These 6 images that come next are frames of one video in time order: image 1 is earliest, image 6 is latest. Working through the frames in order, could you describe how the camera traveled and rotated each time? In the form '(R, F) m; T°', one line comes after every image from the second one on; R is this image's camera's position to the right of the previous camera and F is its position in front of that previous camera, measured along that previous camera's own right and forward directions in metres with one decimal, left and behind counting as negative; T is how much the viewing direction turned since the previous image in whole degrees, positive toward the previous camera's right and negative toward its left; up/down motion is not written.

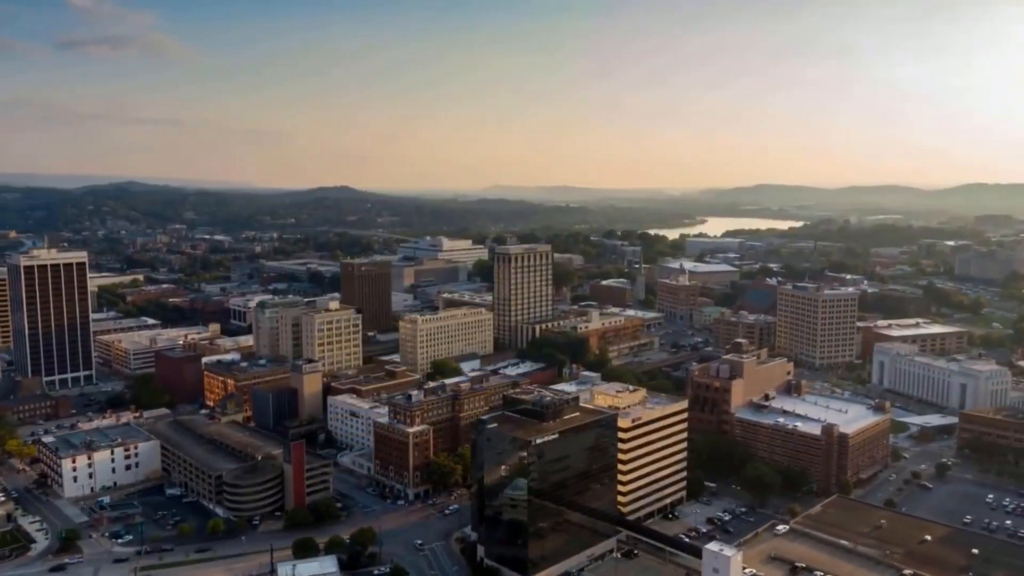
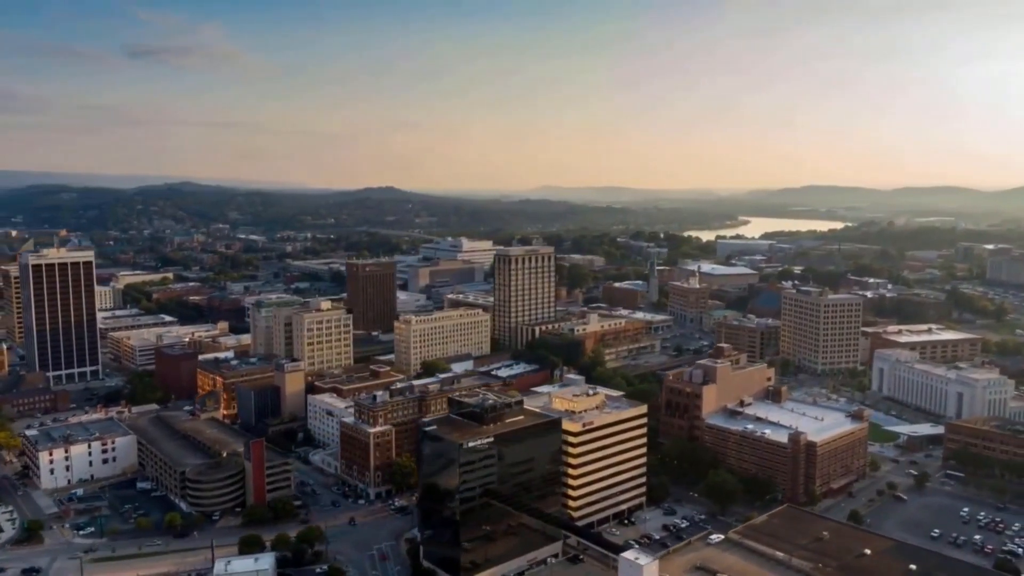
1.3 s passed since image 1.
(+3.4, +0.2) m; -3°
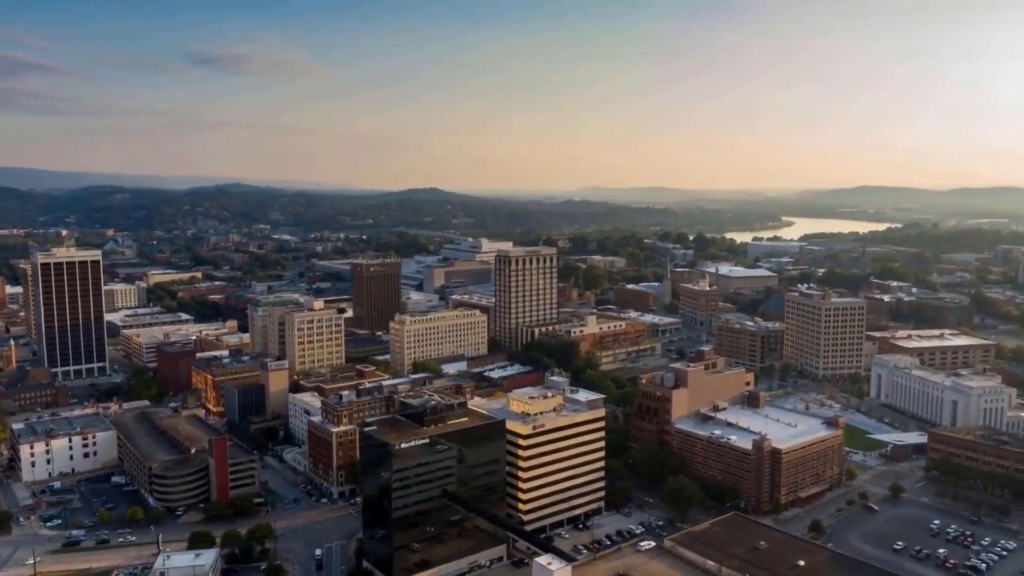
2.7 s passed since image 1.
(+3.4, +0.2) m; -3°
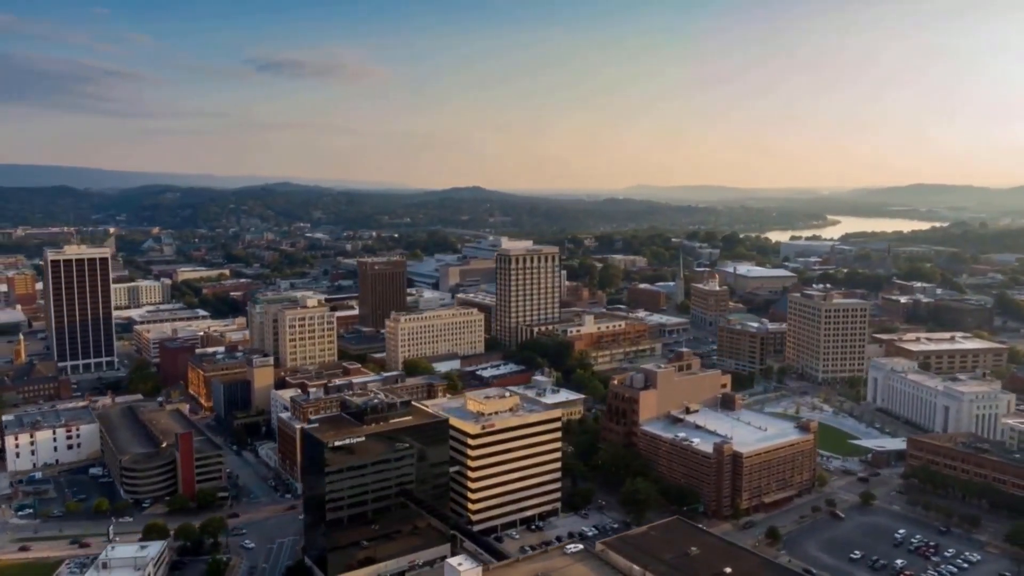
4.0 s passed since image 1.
(+3.4, +0.2) m; -3°
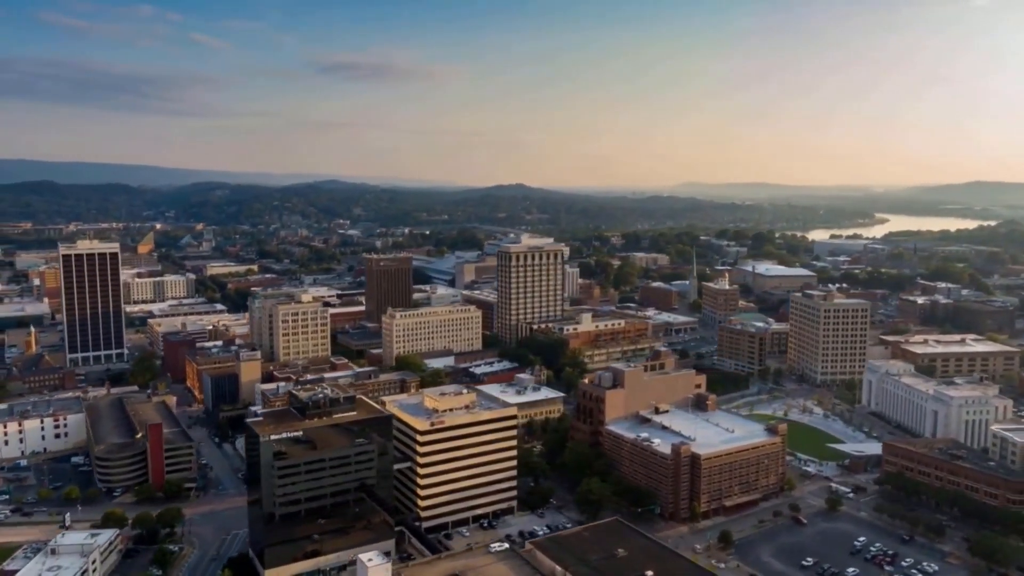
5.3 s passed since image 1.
(+3.4, +0.2) m; -4°
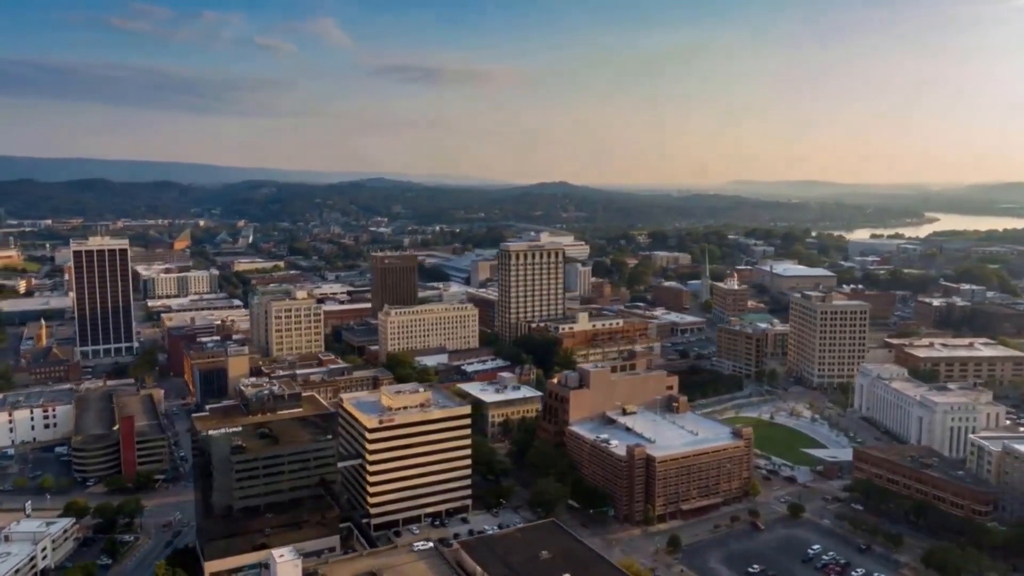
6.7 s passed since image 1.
(+3.4, +0.3) m; -3°
